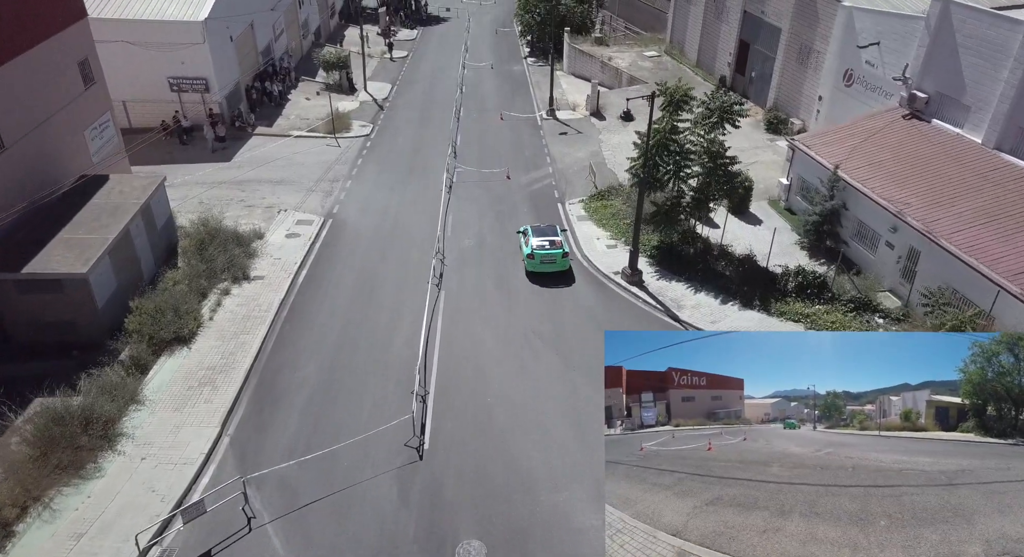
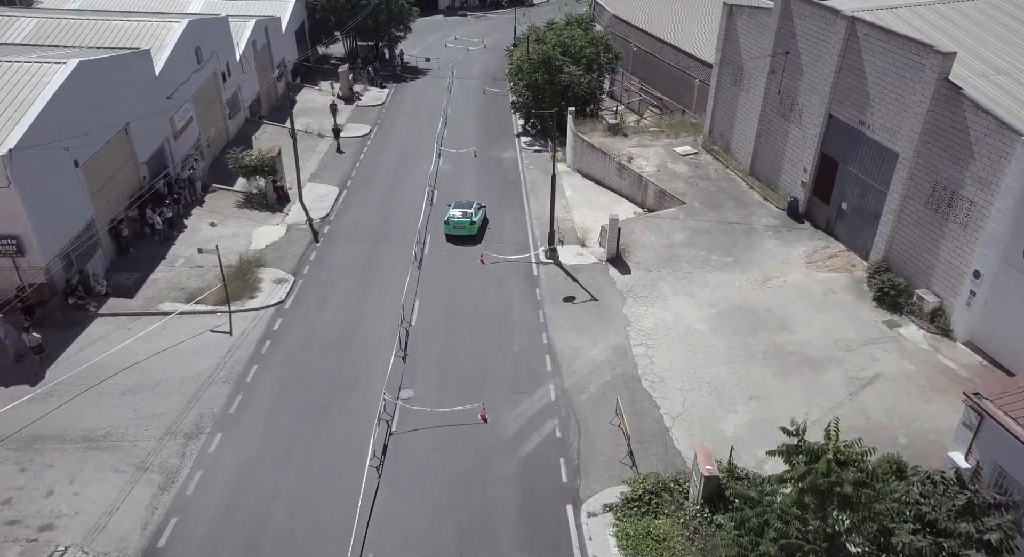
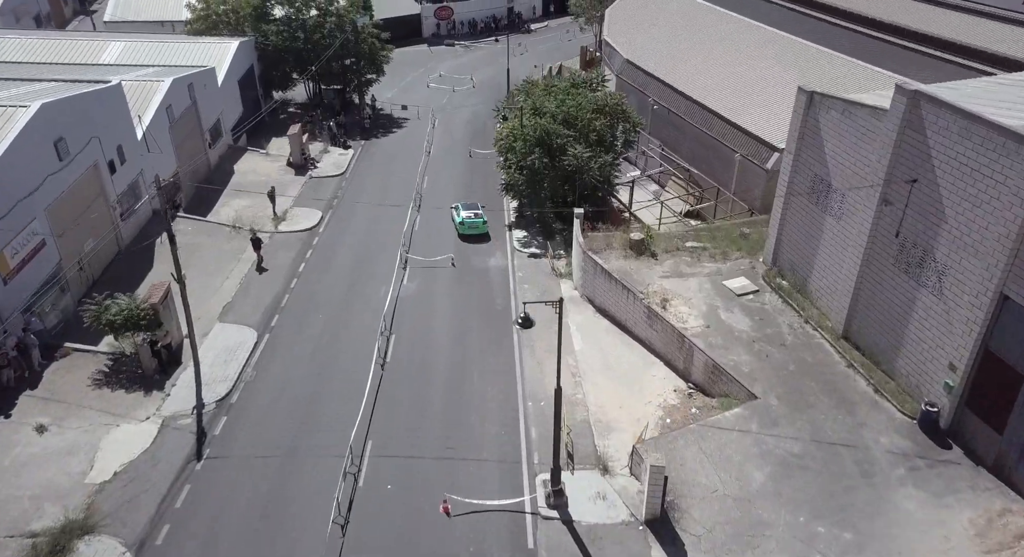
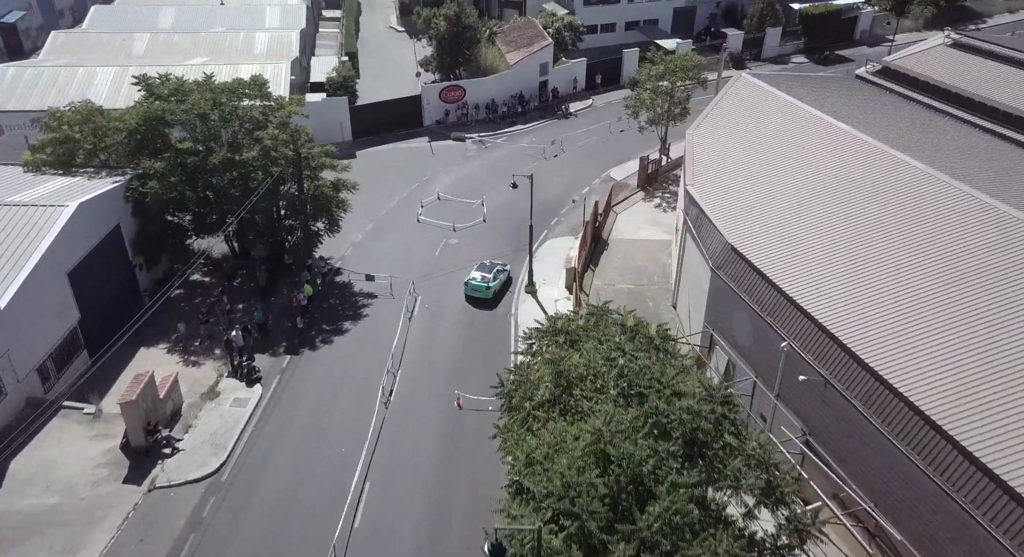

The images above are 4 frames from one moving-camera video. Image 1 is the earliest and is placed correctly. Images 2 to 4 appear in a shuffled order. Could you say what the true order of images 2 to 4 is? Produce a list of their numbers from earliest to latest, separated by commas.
2, 3, 4
